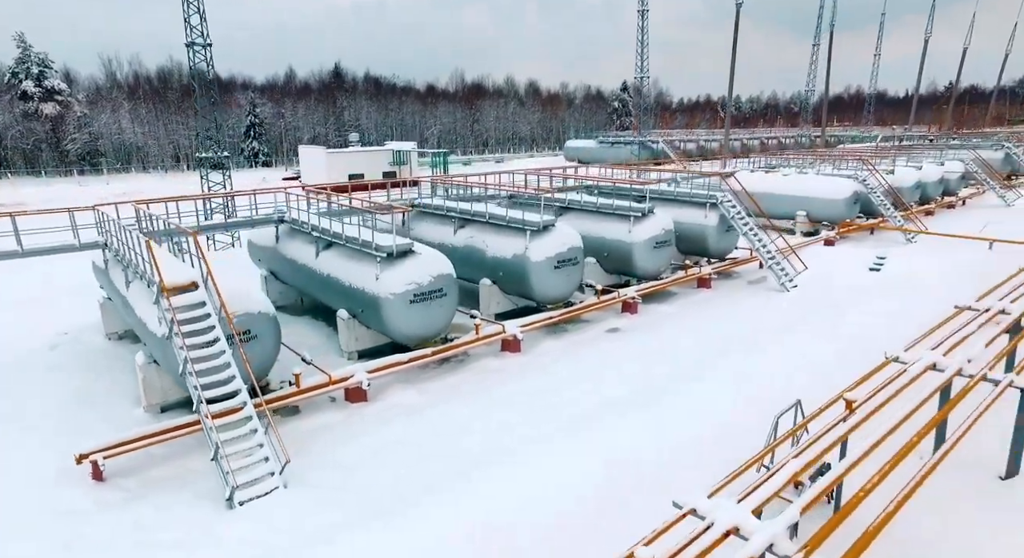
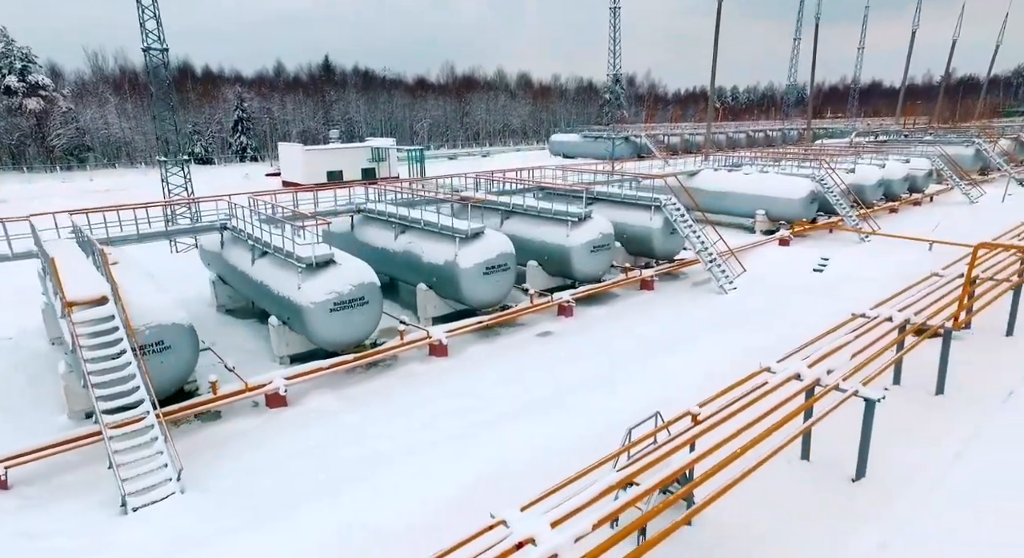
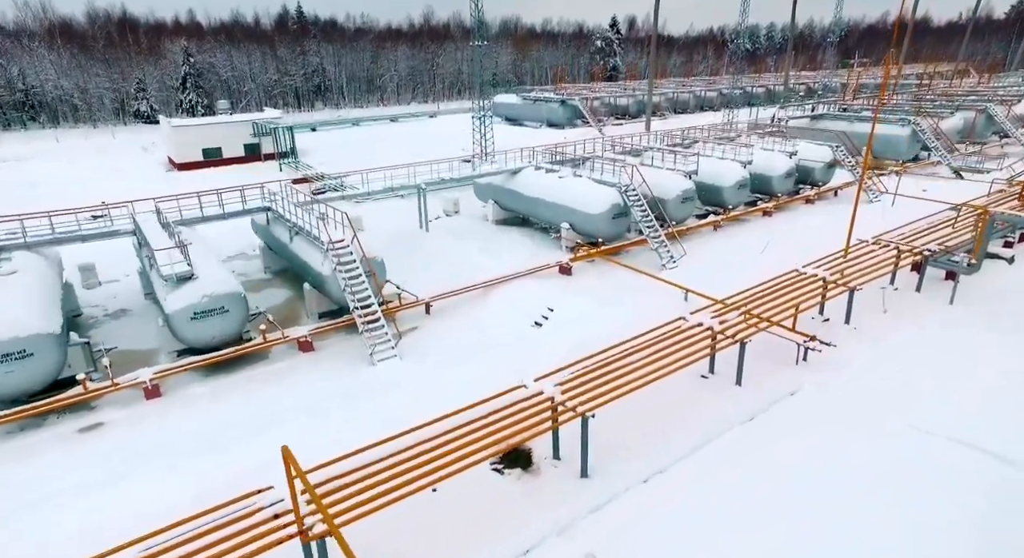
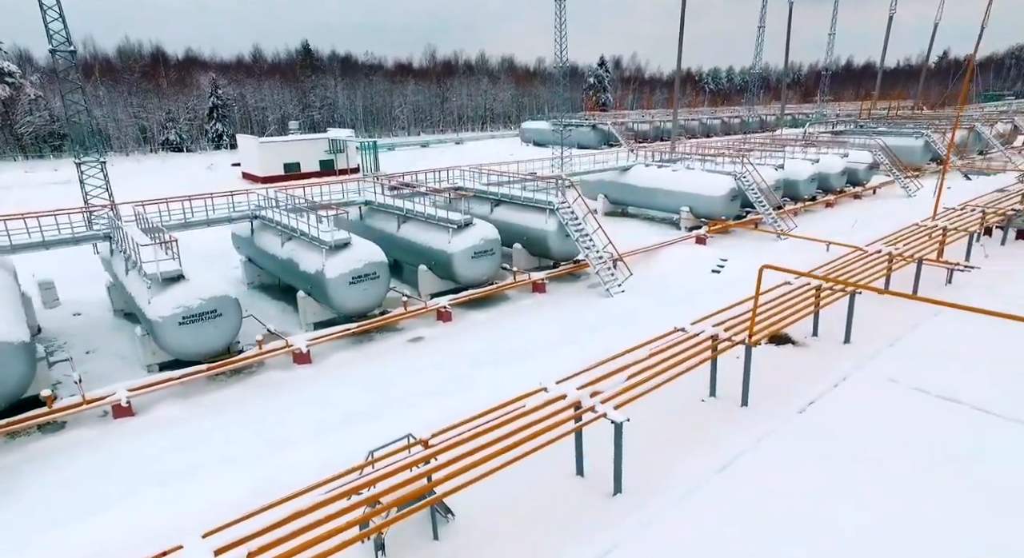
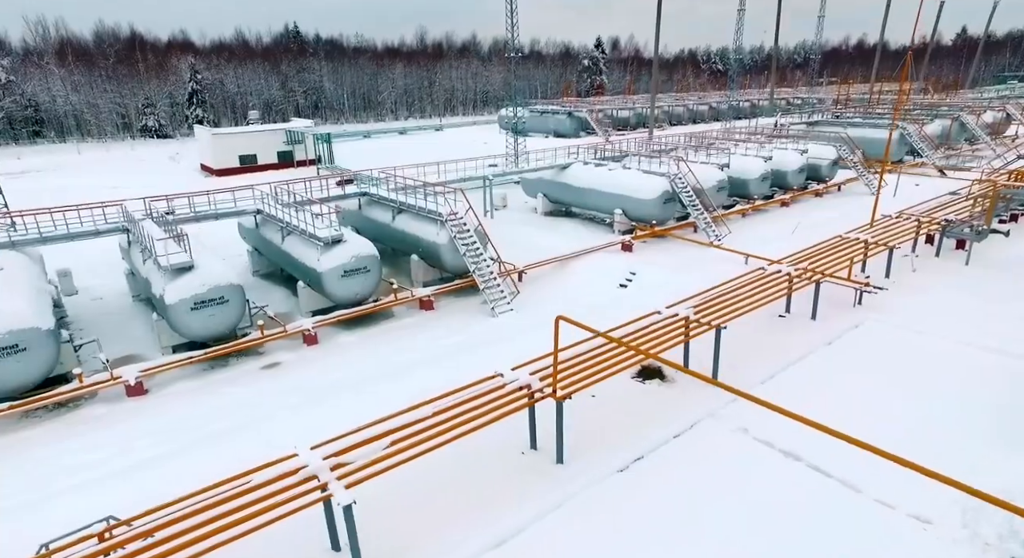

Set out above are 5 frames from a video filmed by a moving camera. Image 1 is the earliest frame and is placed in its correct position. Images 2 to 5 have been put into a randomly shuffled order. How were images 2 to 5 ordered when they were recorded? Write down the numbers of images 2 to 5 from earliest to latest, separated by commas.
2, 4, 5, 3
